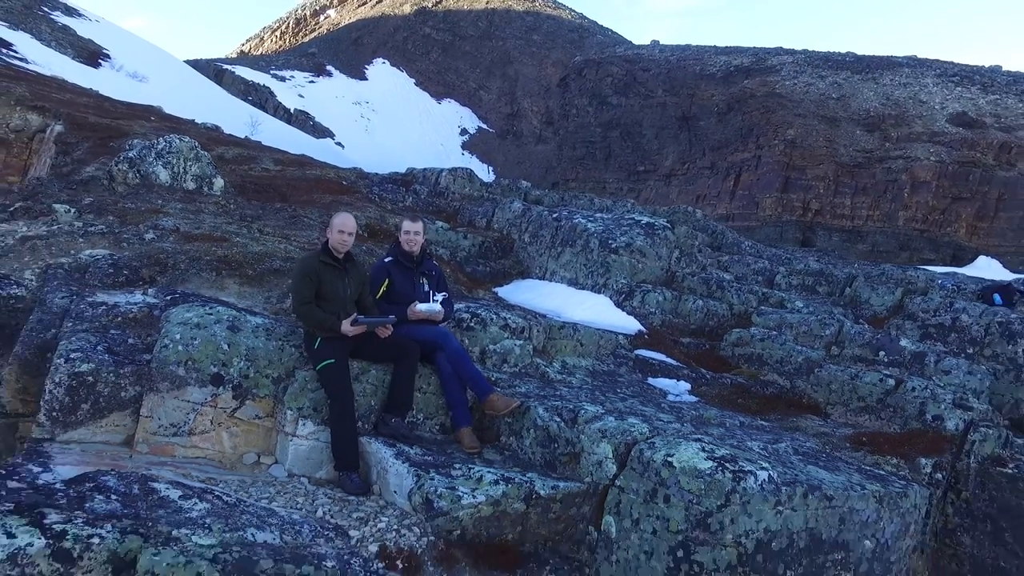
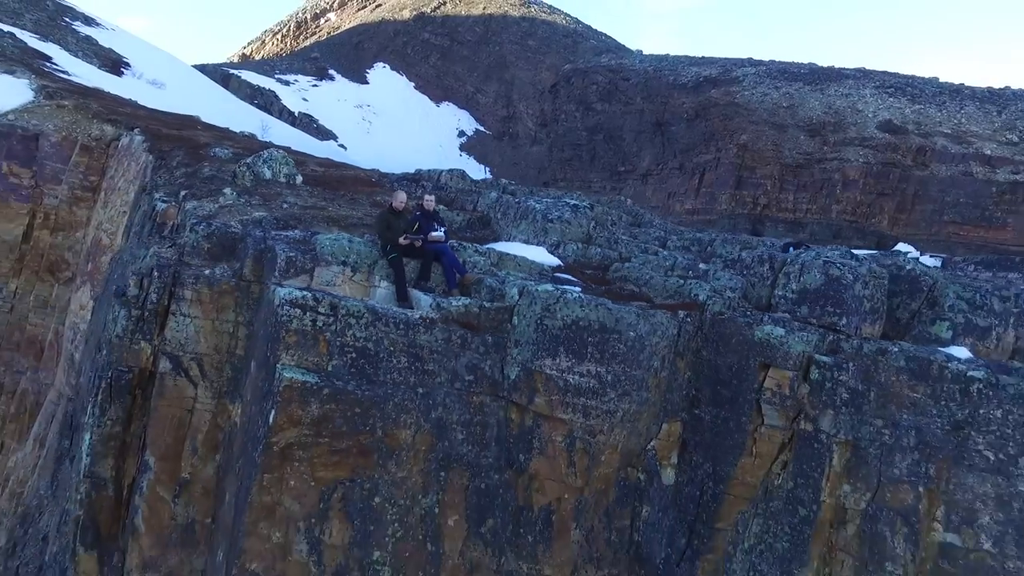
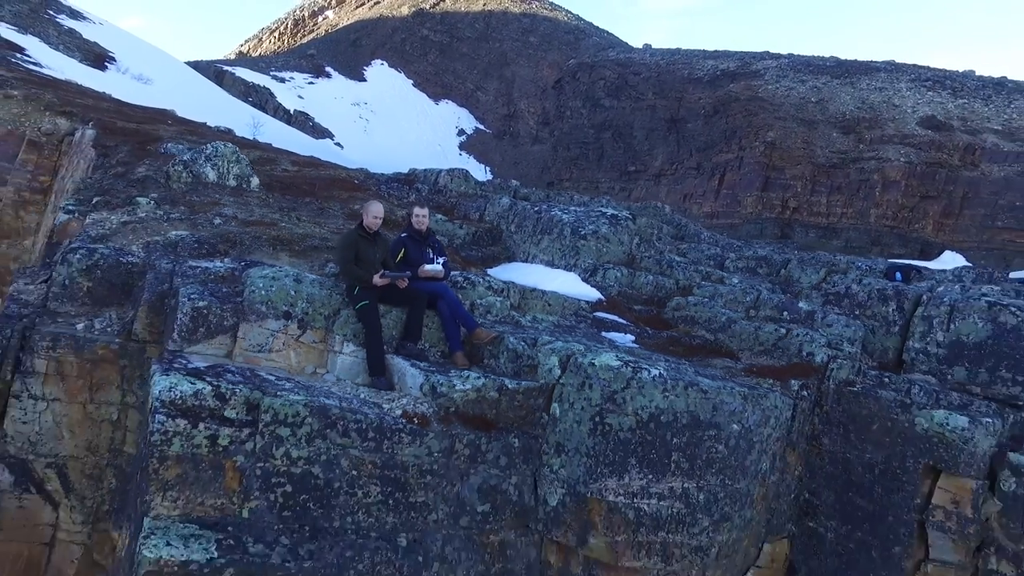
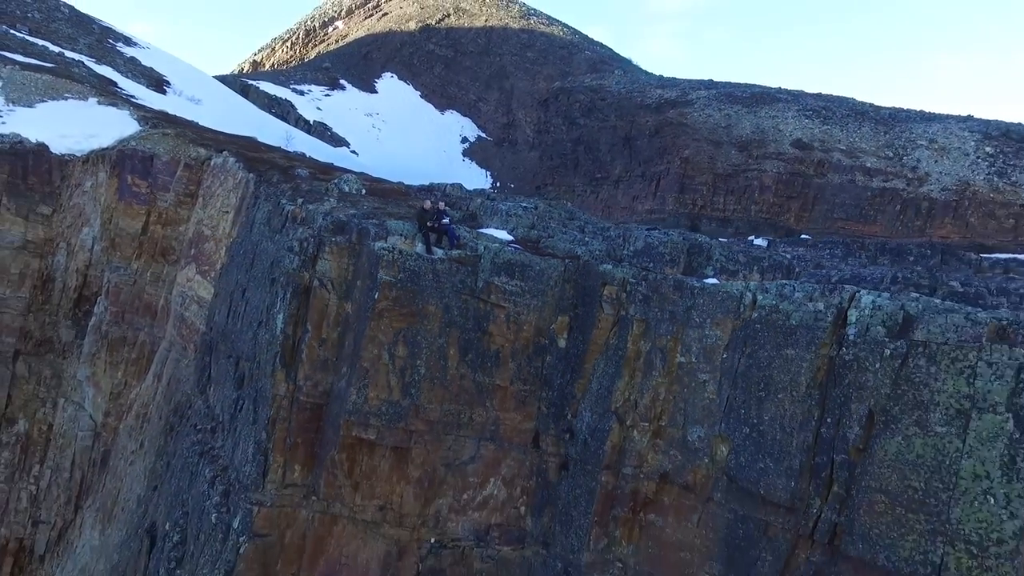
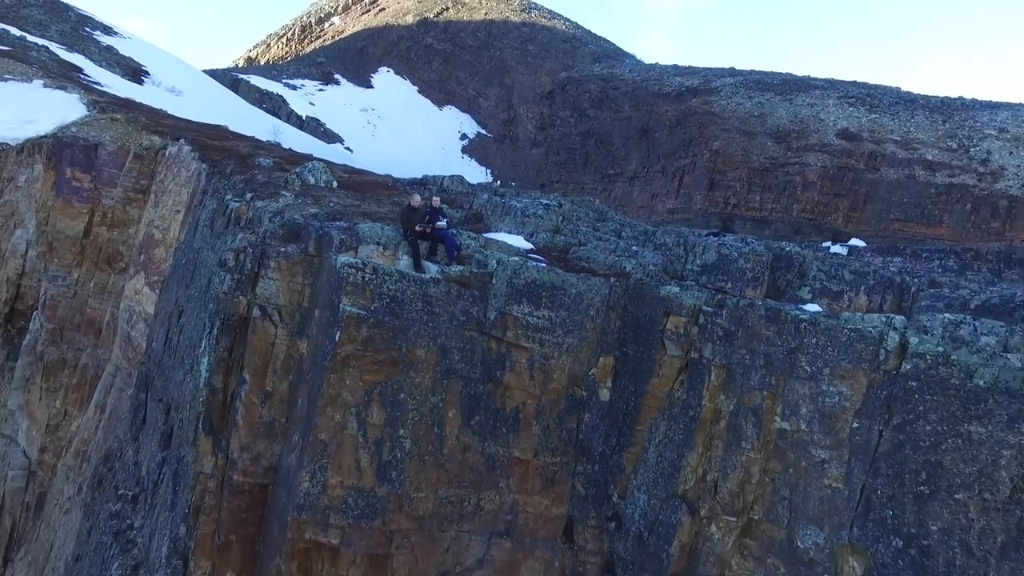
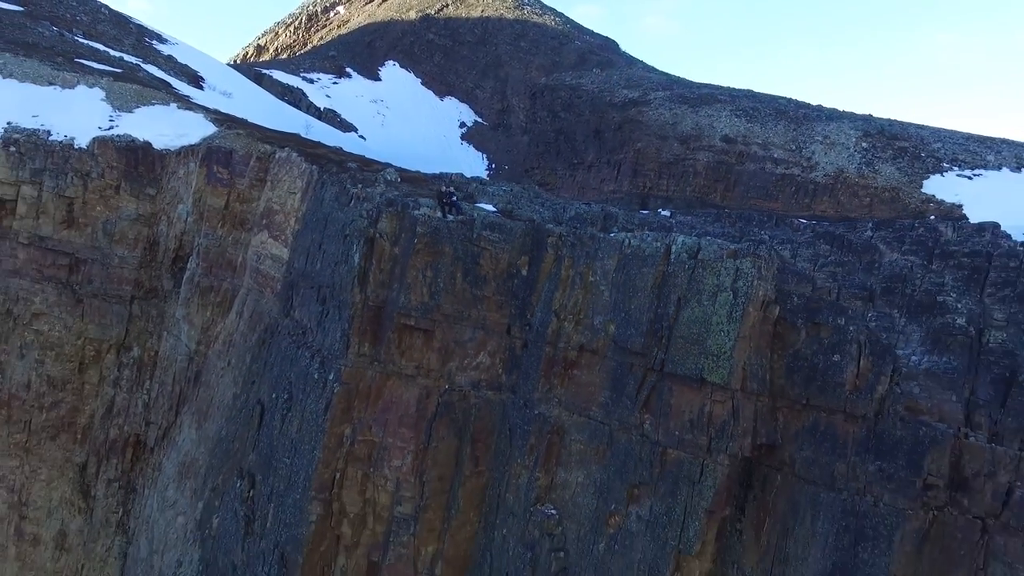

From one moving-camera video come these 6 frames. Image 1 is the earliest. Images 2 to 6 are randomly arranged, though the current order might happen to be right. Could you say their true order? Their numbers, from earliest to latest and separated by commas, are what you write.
3, 2, 5, 4, 6
